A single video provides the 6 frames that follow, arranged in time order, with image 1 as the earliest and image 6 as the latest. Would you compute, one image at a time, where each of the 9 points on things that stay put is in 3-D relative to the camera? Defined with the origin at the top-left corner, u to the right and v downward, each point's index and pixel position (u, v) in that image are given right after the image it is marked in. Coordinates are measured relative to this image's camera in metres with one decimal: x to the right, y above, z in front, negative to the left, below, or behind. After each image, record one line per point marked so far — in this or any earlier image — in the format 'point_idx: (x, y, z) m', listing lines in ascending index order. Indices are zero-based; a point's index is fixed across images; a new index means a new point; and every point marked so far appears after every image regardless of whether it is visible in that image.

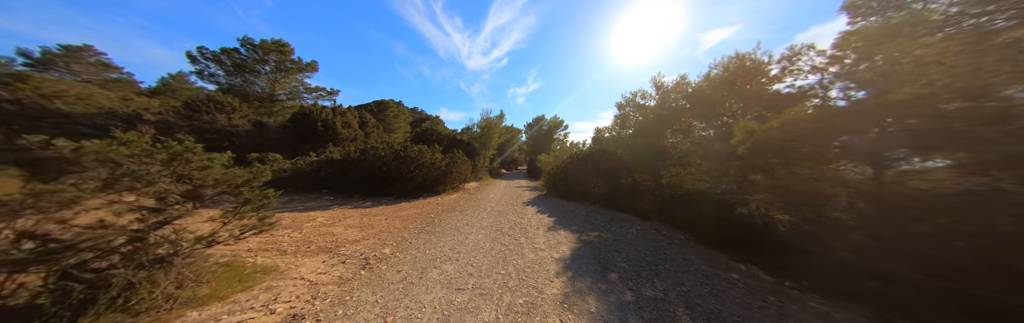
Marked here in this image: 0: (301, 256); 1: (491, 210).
0: (-4.1, -1.8, +3.7) m
1: (-1.0, -2.3, +9.0) m
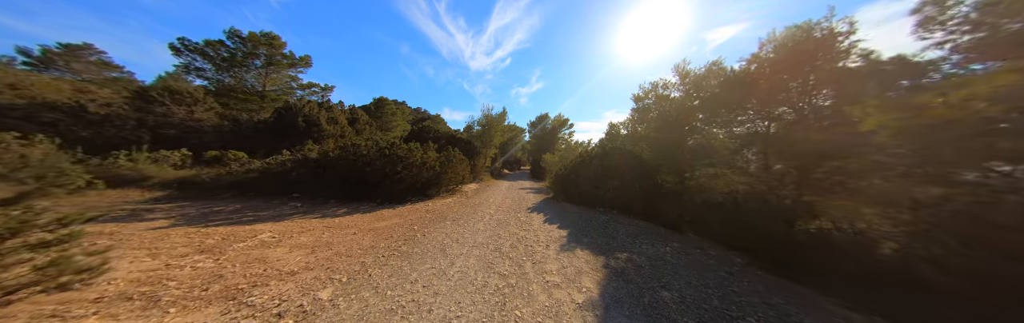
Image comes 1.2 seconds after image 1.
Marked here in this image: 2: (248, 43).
0: (-4.0, -1.8, +2.3) m
1: (-0.9, -2.3, +7.6) m
2: (-26.0, +11.7, +19.0) m
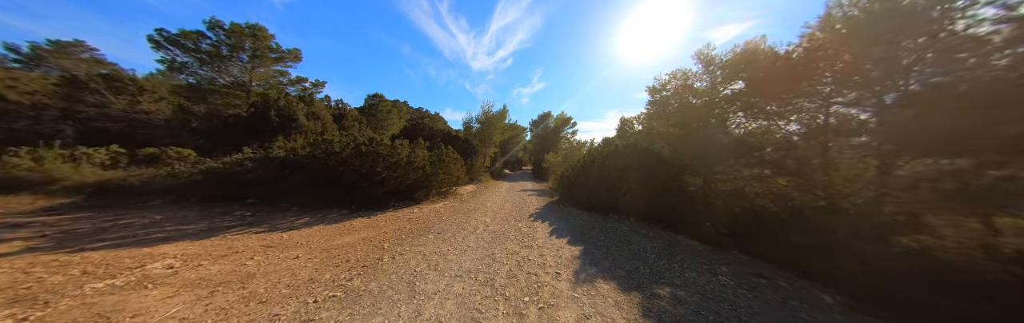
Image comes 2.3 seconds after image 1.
0: (-4.1, -1.7, +0.9) m
1: (-0.9, -2.3, +6.2) m
2: (-25.9, +11.8, +17.9) m
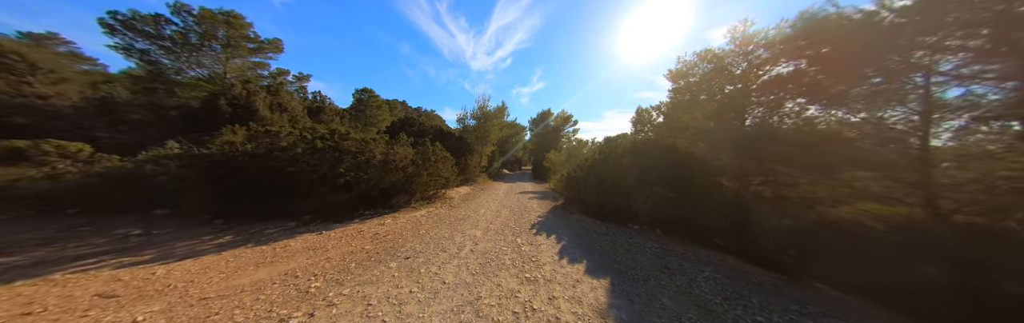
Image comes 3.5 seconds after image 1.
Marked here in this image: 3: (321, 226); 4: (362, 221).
0: (-4.2, -1.7, -0.7) m
1: (-1.0, -2.2, +4.6) m
2: (-26.0, +11.8, +16.2) m
3: (-5.5, -1.9, +5.5) m
4: (-4.8, -1.9, +6.1) m
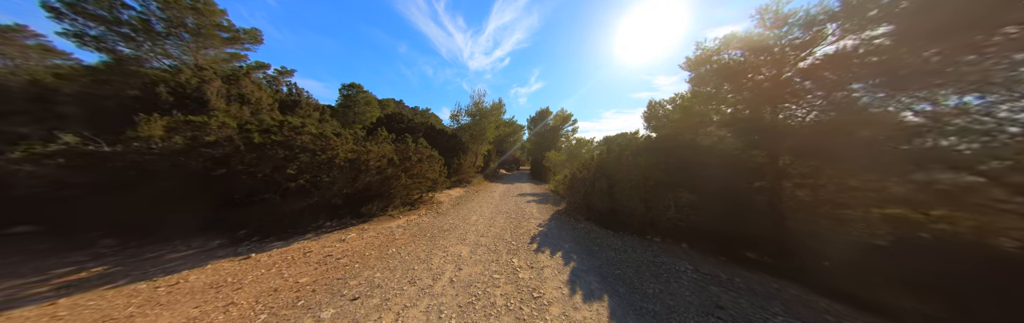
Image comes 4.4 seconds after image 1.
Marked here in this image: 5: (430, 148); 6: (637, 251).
0: (-4.2, -1.7, -2.0) m
1: (-1.1, -2.2, +3.4) m
2: (-26.2, +11.8, +14.7) m
3: (-5.6, -1.8, +4.2) m
4: (-4.9, -1.9, +4.8) m
5: (-4.0, +0.6, +9.8) m
6: (+3.3, -2.4, +5.1) m
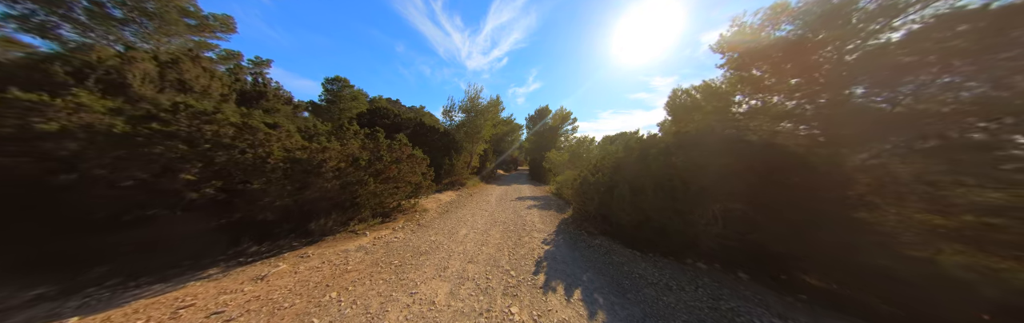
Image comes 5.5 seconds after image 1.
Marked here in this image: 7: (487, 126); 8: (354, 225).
0: (-4.2, -1.7, -3.5) m
1: (-1.1, -2.2, +1.8) m
2: (-26.4, +11.8, +12.9) m
3: (-5.6, -1.8, +2.7) m
4: (-4.9, -1.9, +3.3) m
5: (-4.1, +0.6, +8.2) m
6: (+3.2, -2.4, +3.7) m
7: (-2.4, +3.5, +18.8) m
8: (-4.6, -1.9, +5.9) m
